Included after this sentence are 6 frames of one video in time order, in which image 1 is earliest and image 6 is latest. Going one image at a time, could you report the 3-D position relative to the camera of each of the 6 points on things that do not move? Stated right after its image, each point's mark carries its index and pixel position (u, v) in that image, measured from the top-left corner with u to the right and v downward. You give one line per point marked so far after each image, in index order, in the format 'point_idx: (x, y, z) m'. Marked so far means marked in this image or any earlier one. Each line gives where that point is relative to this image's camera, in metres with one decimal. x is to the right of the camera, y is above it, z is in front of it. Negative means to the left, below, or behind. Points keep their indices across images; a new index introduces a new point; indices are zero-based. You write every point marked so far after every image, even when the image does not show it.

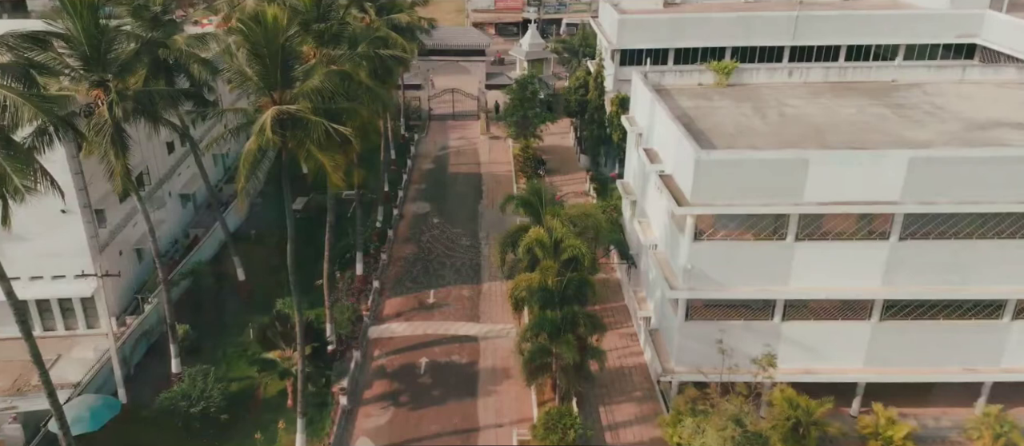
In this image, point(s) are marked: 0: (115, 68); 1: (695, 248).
0: (-10.5, +4.1, +19.5) m
1: (+4.8, -0.6, +19.4) m
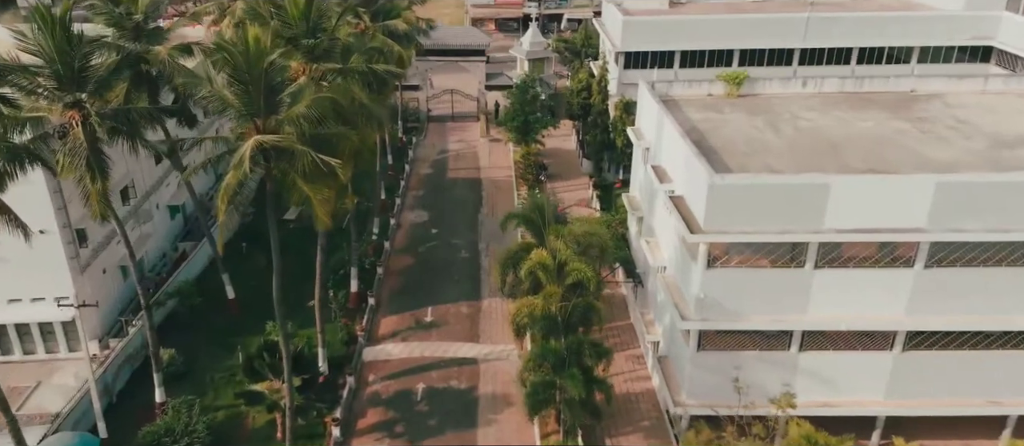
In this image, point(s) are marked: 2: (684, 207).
0: (-10.5, +3.4, +18.3) m
1: (+4.9, -1.3, +18.3) m
2: (+4.5, +0.4, +19.3) m
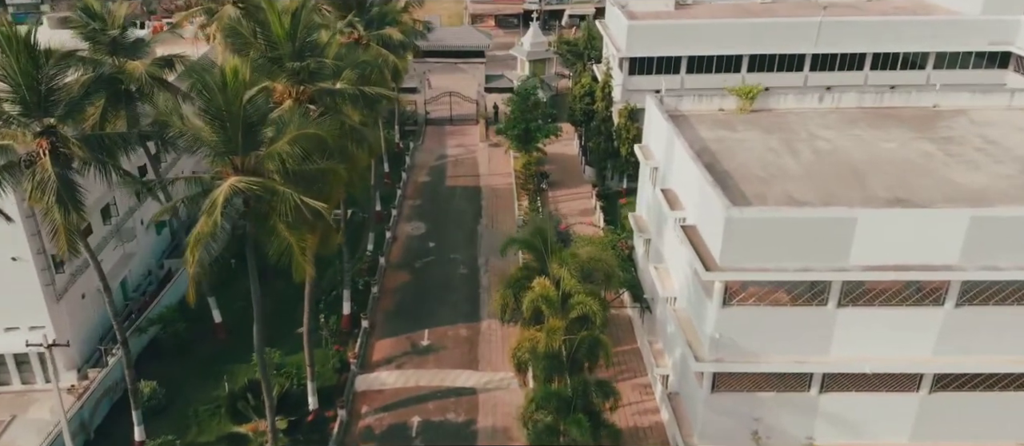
0: (-10.4, +2.6, +17.0) m
1: (+4.9, -2.1, +17.1) m
2: (+4.5, -0.4, +18.1) m
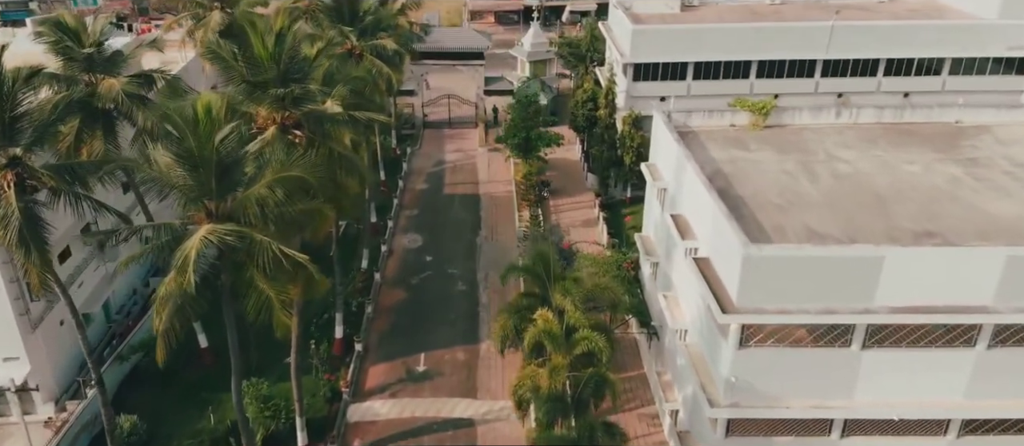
0: (-10.4, +1.9, +15.8) m
1: (+4.9, -2.9, +15.9) m
2: (+4.5, -1.1, +16.9) m
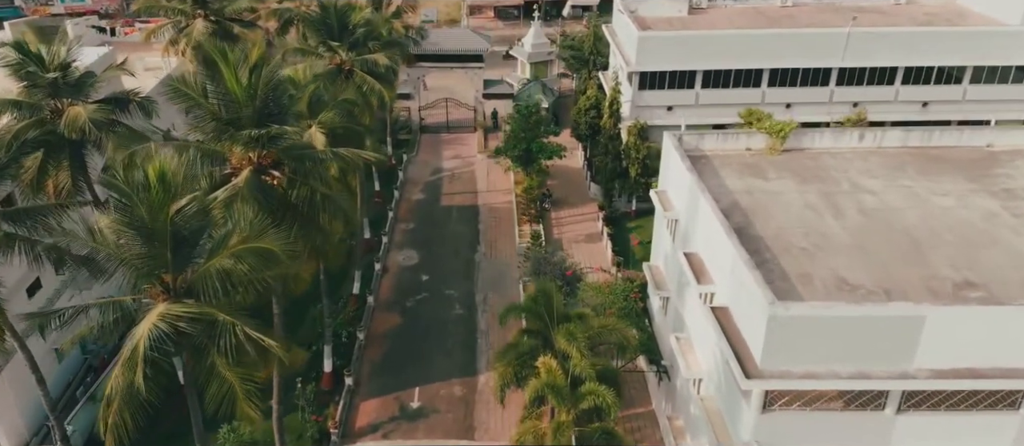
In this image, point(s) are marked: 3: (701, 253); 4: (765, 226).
0: (-10.4, +0.8, +14.3) m
1: (+4.9, -3.9, +14.5) m
2: (+4.5, -2.1, +15.4) m
3: (+4.6, -0.7, +18.2) m
4: (+6.0, -0.1, +17.5) m
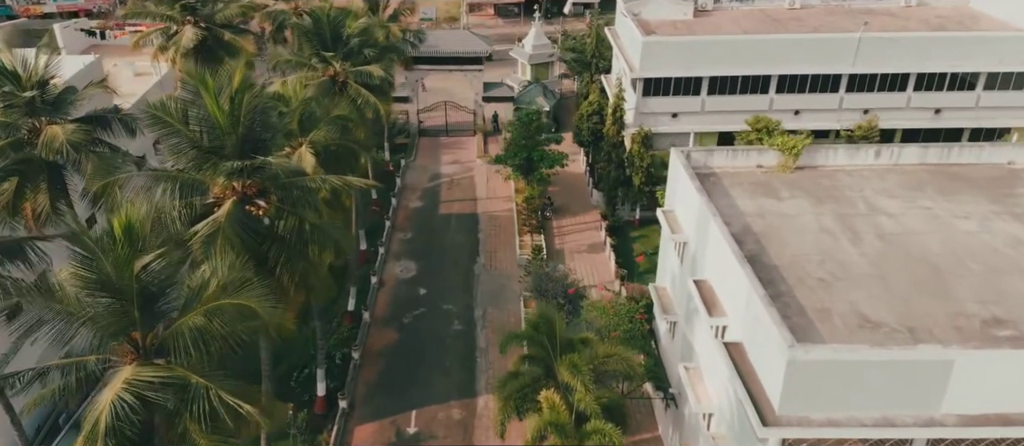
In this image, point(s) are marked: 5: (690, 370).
0: (-10.4, +0.2, +13.4) m
1: (+4.9, -4.6, +13.6) m
2: (+4.6, -2.8, +14.6) m
3: (+4.7, -1.3, +17.3) m
4: (+6.0, -0.7, +16.6) m
5: (+4.3, -3.6, +18.1) m
